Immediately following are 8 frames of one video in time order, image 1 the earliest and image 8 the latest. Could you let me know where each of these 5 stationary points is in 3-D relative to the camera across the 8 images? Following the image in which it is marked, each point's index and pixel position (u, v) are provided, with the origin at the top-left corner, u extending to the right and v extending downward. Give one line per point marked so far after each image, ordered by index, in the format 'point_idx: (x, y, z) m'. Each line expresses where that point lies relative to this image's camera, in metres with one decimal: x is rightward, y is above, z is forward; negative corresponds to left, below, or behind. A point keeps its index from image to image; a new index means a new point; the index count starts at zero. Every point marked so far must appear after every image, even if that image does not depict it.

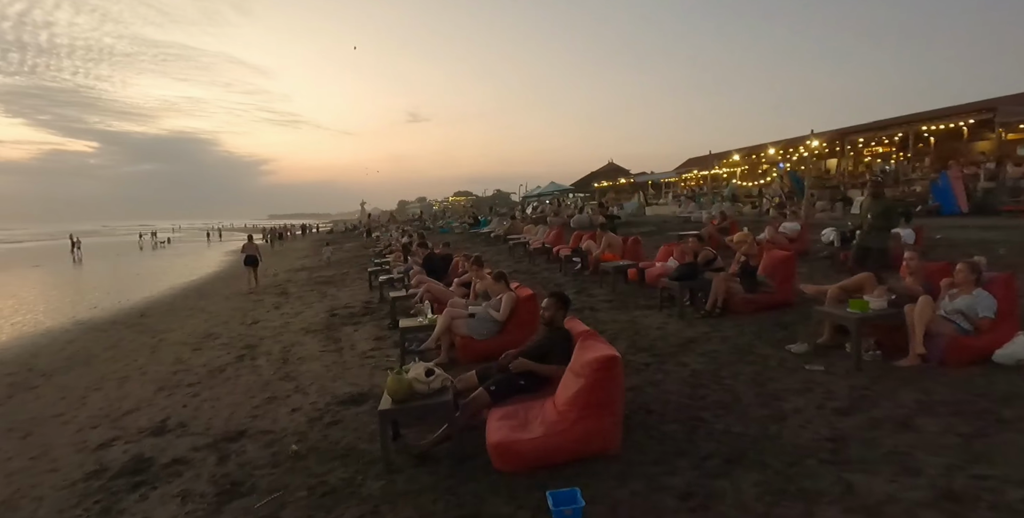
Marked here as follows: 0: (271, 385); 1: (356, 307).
0: (-2.8, -1.5, +6.3) m
1: (-3.1, -1.0, +10.8) m
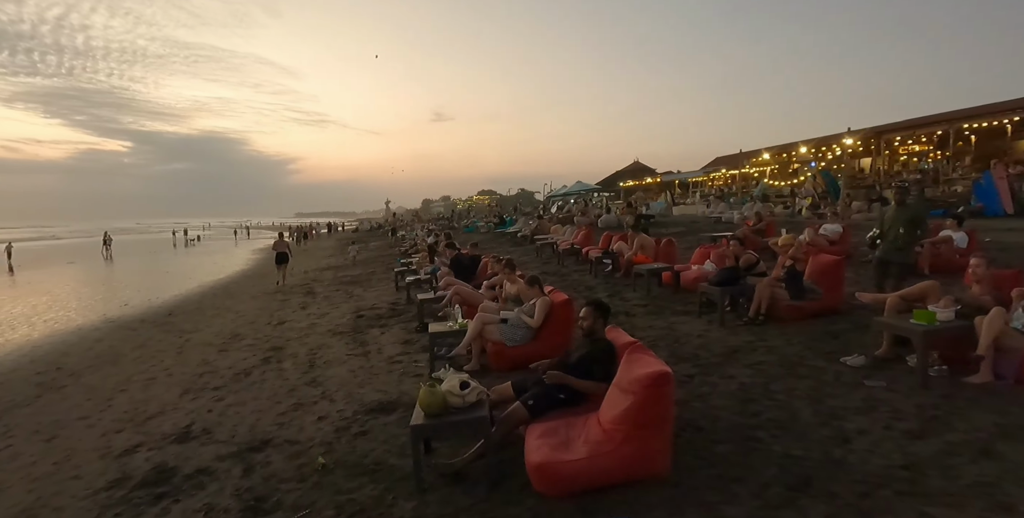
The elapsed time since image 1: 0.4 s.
0: (-2.4, -1.5, +6.1) m
1: (-2.5, -1.0, +10.6) m
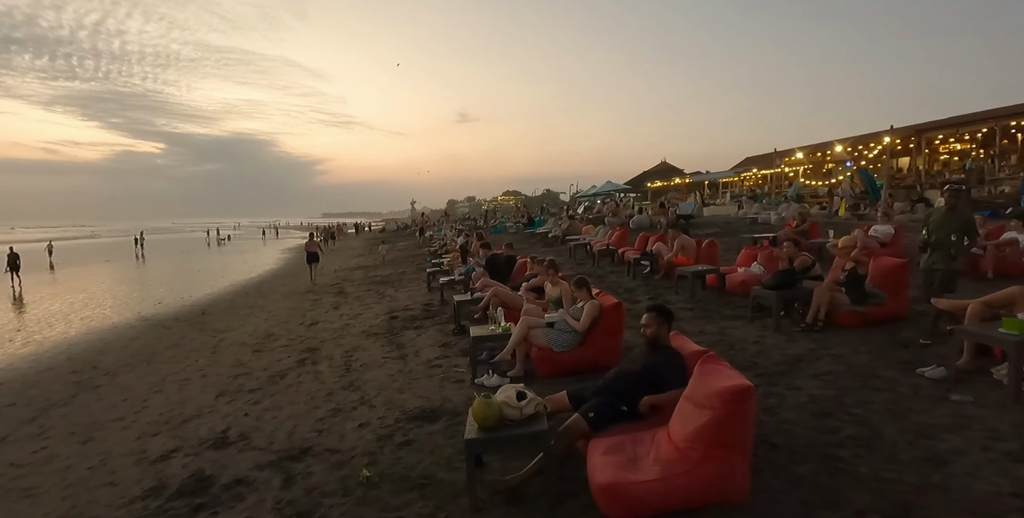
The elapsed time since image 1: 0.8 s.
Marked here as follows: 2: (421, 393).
0: (-1.9, -1.5, +5.9) m
1: (-1.8, -1.0, +10.4) m
2: (-0.9, -1.4, +5.6) m
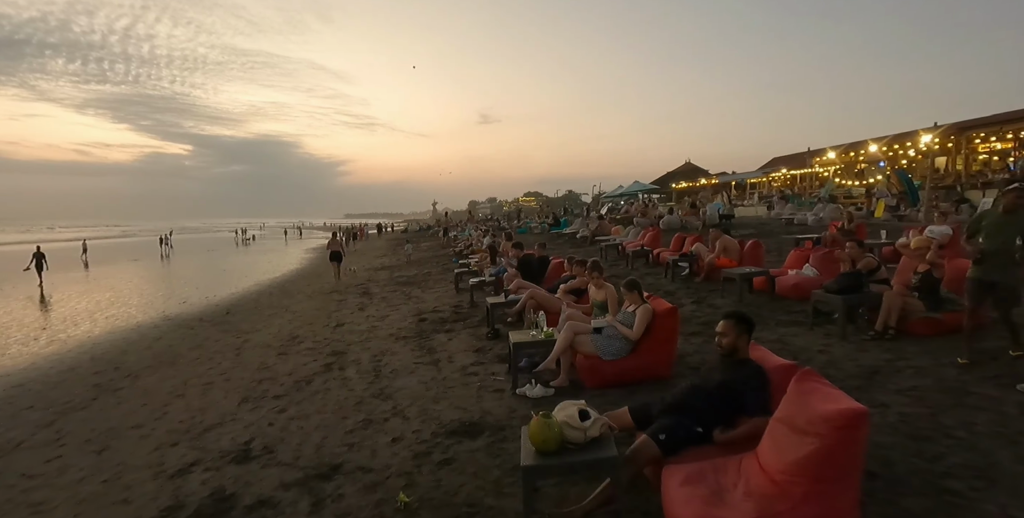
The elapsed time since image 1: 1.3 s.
0: (-1.5, -1.5, +5.5) m
1: (-1.2, -1.0, +10.0) m
2: (-0.5, -1.4, +5.2) m
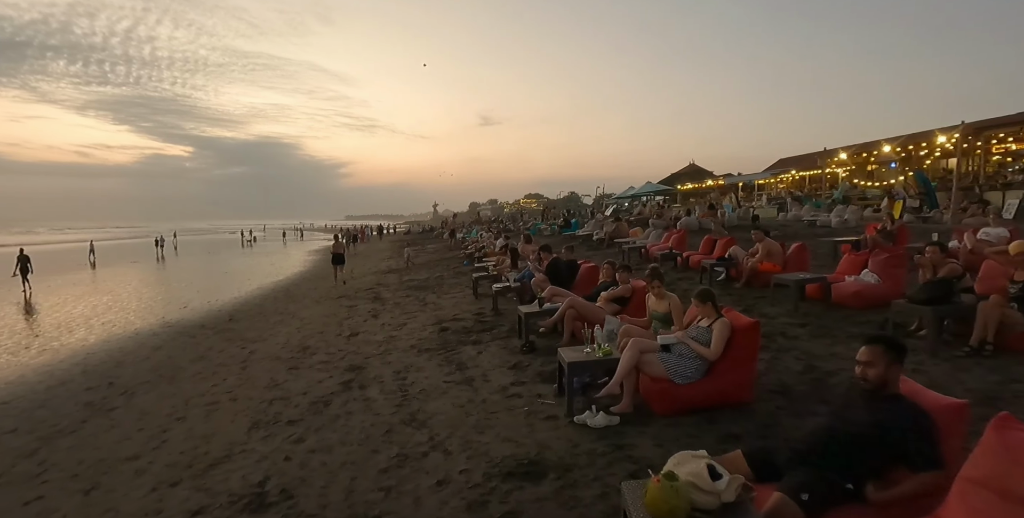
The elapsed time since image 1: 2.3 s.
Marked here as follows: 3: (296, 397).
0: (-1.0, -1.5, +4.7) m
1: (-0.7, -1.0, +9.2) m
2: (0.0, -1.4, +4.4) m
3: (-2.4, -1.5, +6.0) m
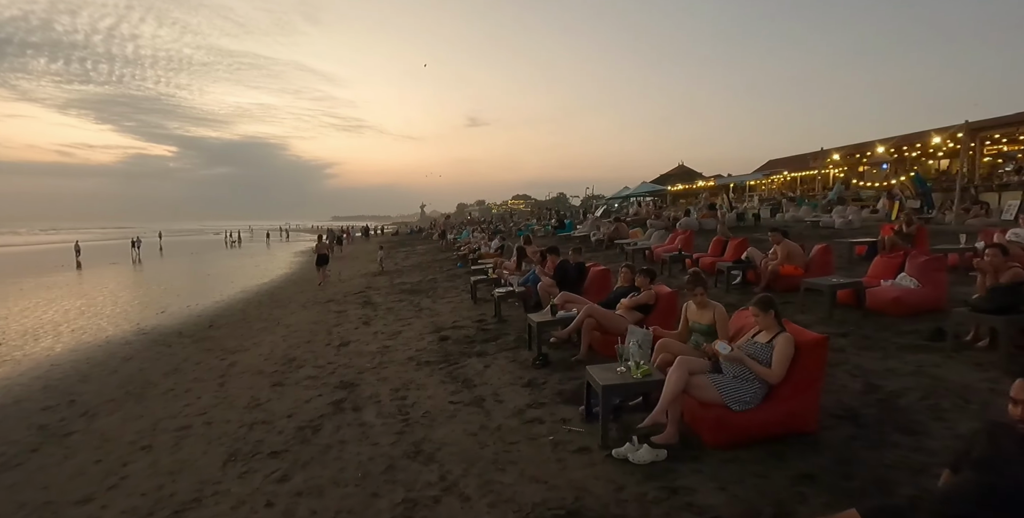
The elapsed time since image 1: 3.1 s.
0: (-0.8, -1.5, +4.0) m
1: (-0.7, -1.1, +8.5) m
2: (+0.1, -1.5, +3.7) m
3: (-2.2, -1.6, +5.2) m
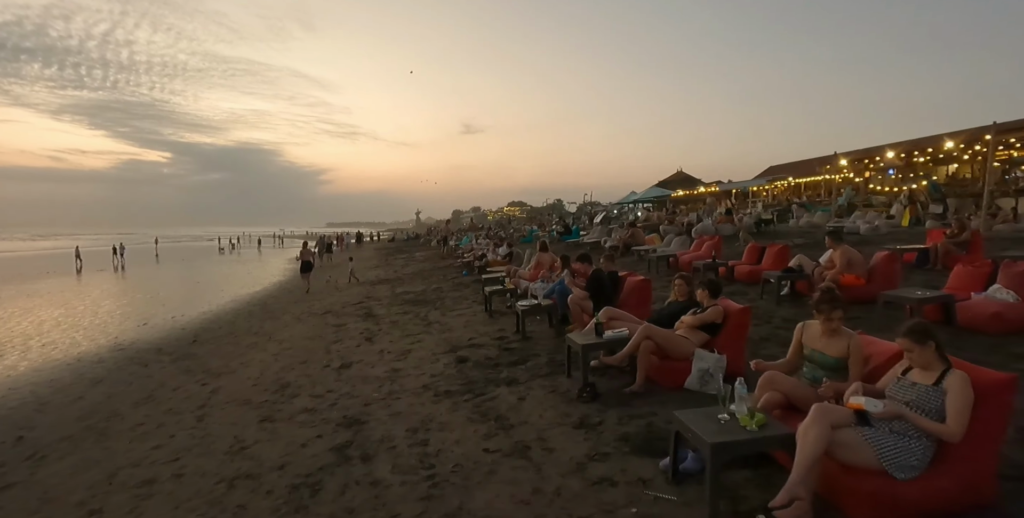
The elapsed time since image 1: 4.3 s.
0: (-0.4, -1.6, +2.9) m
1: (-0.3, -1.2, +7.4) m
2: (+0.6, -1.5, +2.6) m
3: (-1.8, -1.6, +4.1) m
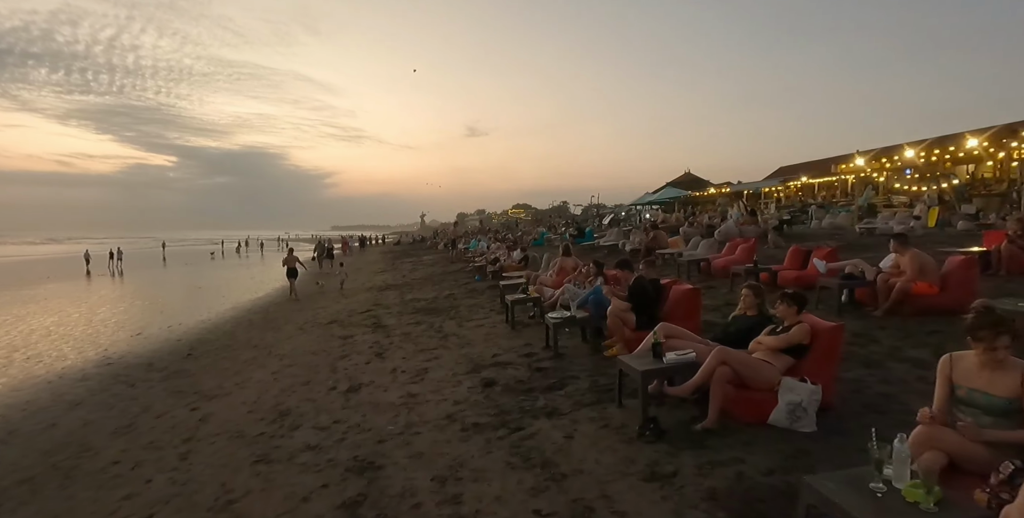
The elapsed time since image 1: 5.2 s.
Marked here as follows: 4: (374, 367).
0: (-0.1, -1.7, +2.0) m
1: (+0.1, -1.3, +6.5) m
2: (+0.9, -1.6, +1.7) m
3: (-1.5, -1.7, +3.2) m
4: (-1.8, -1.4, +7.2) m
